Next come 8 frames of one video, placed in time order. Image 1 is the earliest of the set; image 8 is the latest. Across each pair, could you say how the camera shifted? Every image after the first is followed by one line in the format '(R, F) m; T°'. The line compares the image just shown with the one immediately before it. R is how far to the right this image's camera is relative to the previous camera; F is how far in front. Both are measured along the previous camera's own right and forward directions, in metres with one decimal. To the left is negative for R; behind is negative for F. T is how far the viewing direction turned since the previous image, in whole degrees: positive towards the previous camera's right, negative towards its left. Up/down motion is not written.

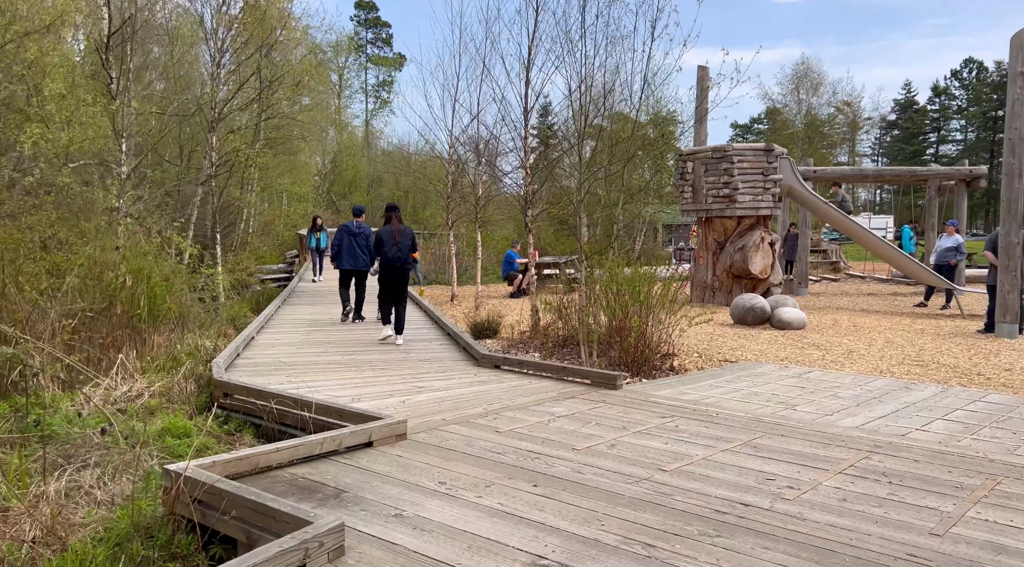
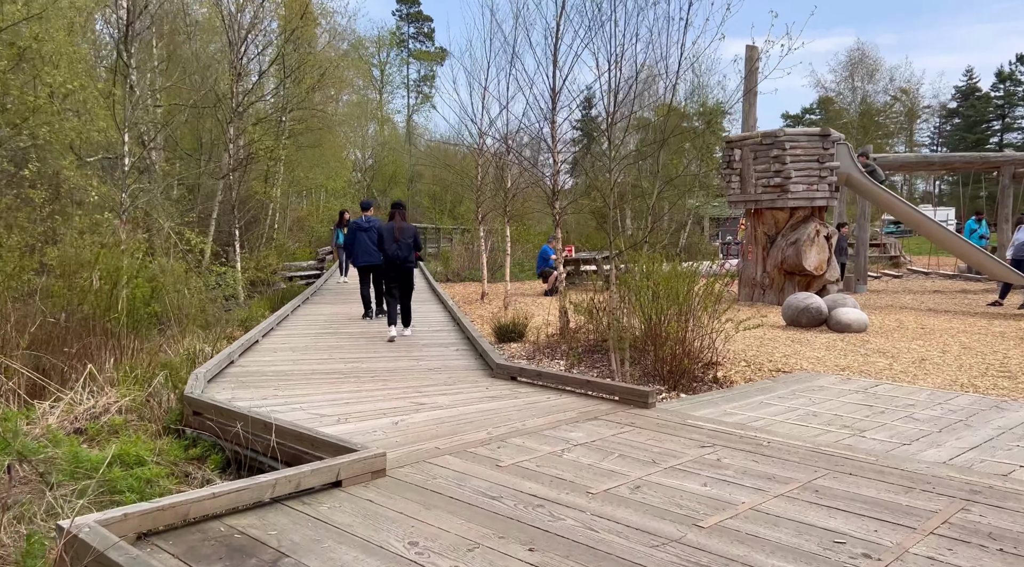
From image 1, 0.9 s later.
(+0.2, +0.9) m; -3°
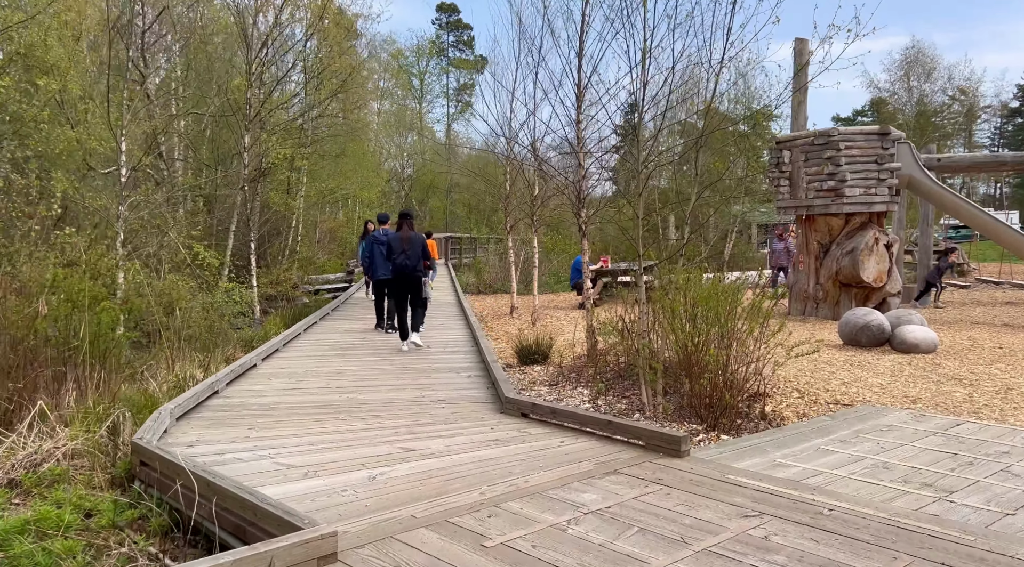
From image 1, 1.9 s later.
(+0.2, +0.9) m; -3°
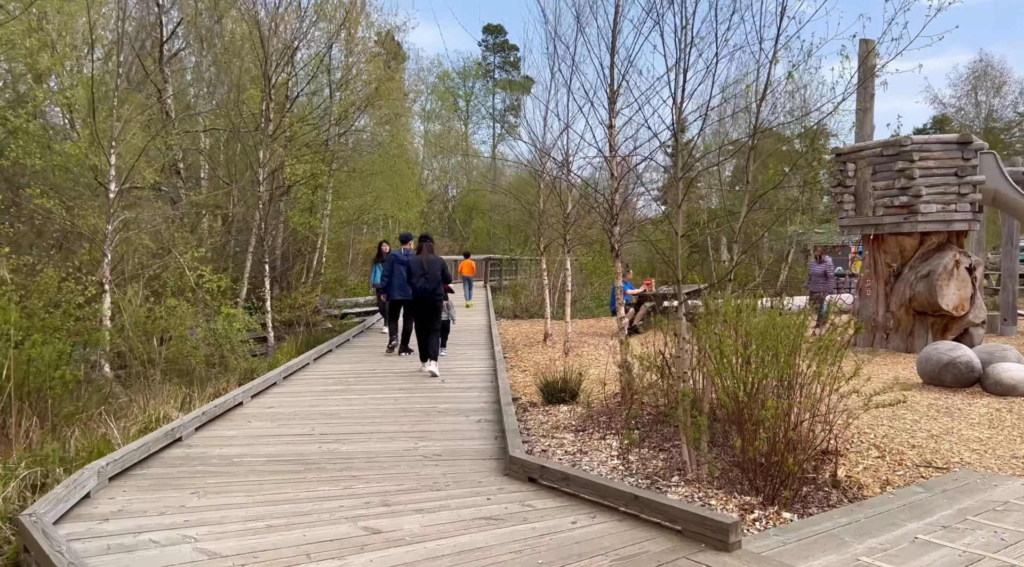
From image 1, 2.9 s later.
(+0.2, +1.1) m; -4°
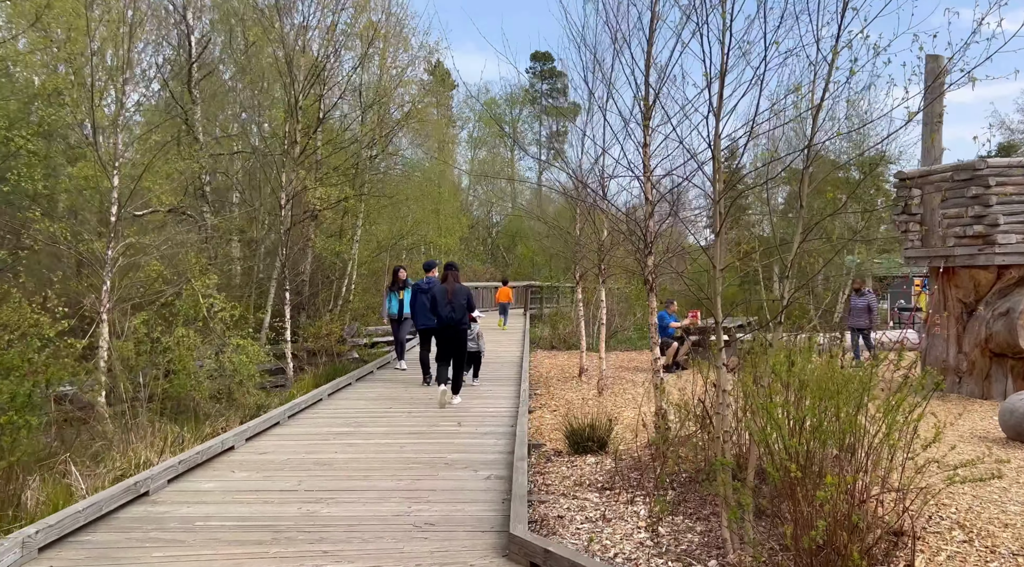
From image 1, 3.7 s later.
(+0.2, +0.8) m; -3°
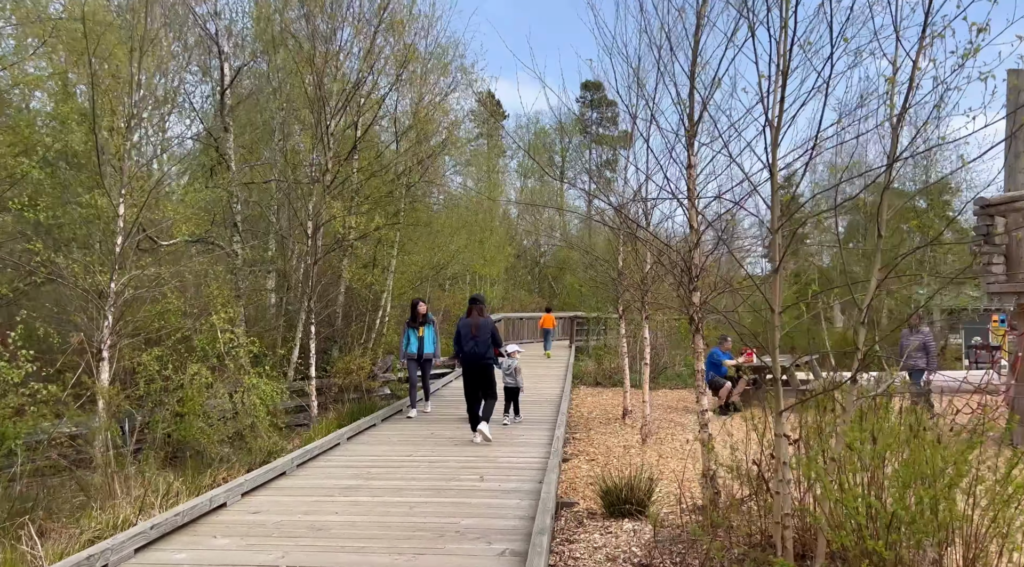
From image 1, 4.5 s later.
(+0.2, +0.8) m; -4°
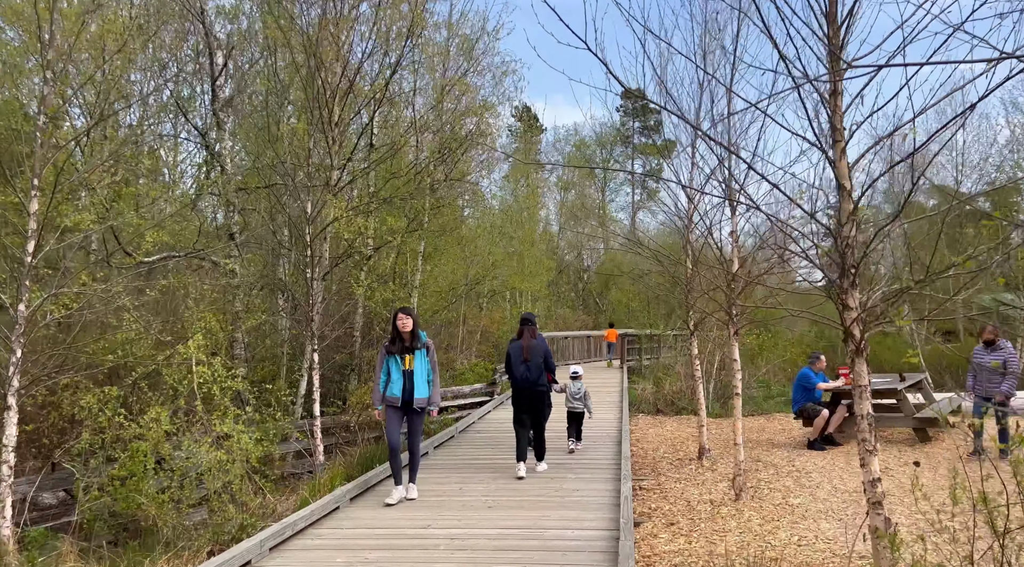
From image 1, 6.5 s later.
(0.0, +2.0) m; -3°
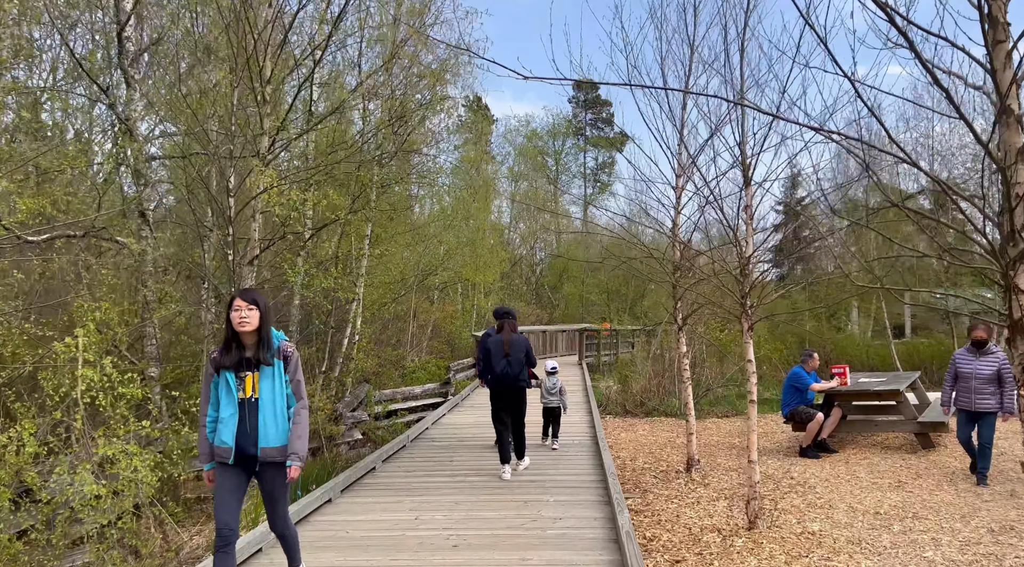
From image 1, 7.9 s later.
(-0.2, +1.3) m; +4°
